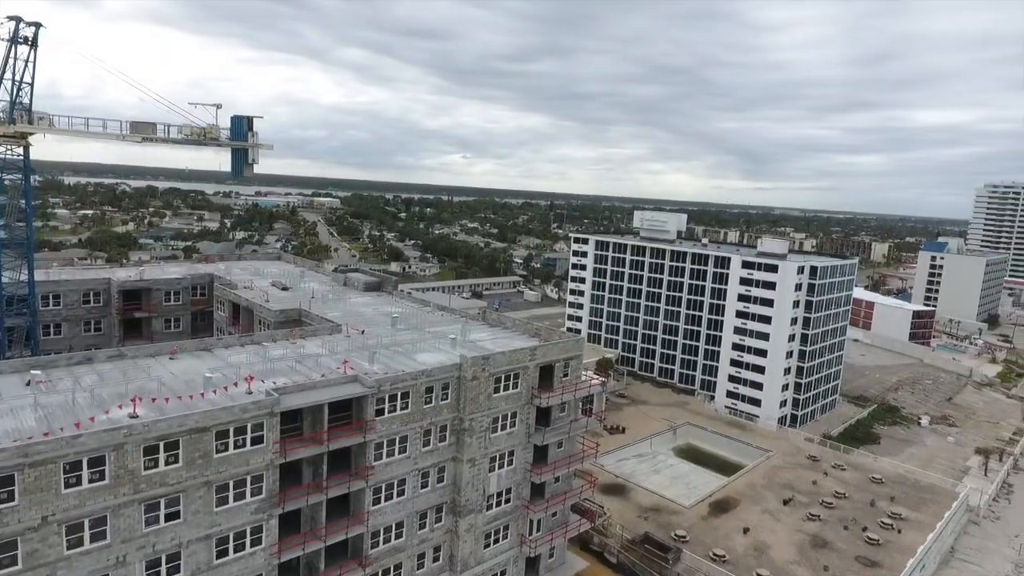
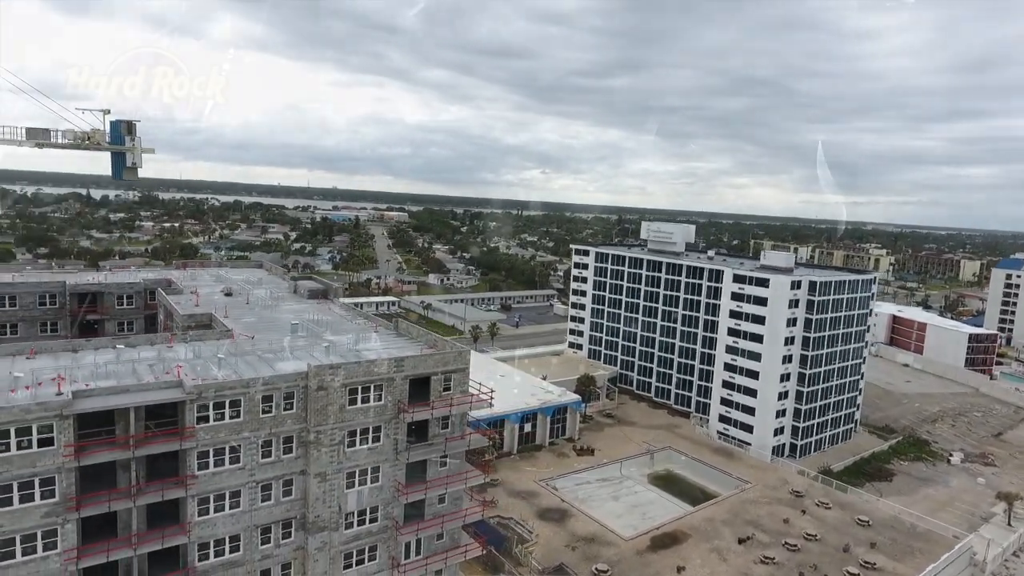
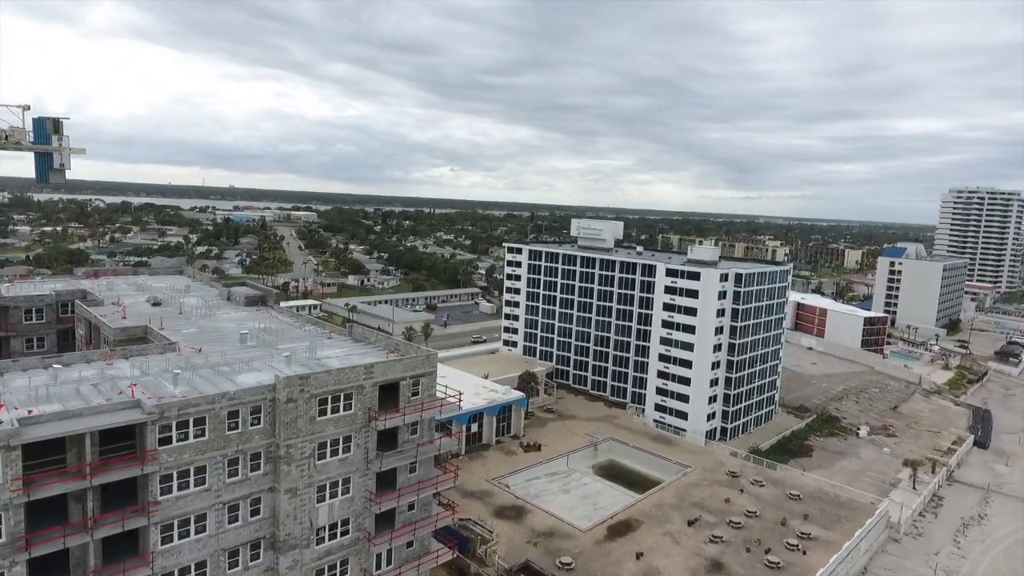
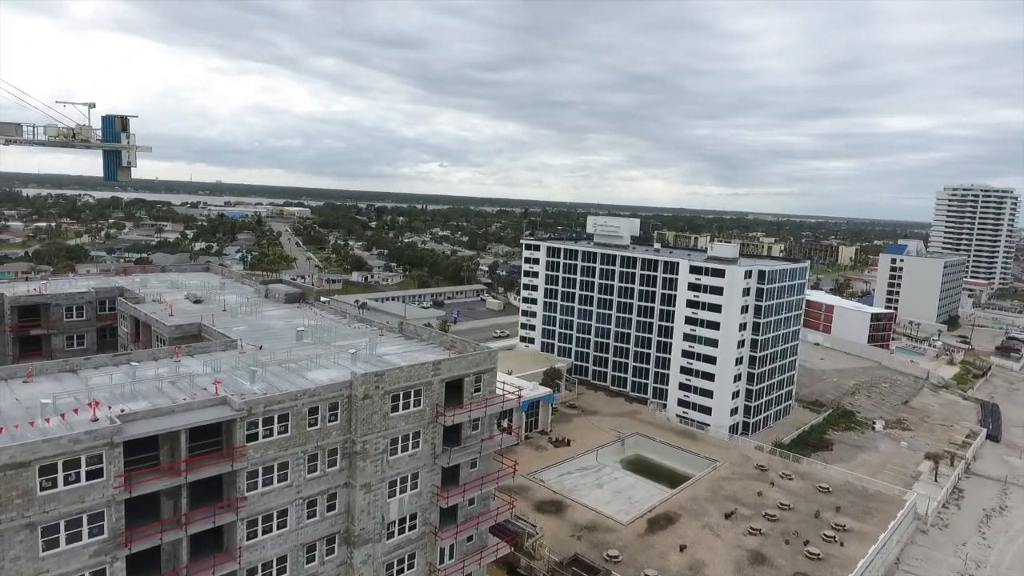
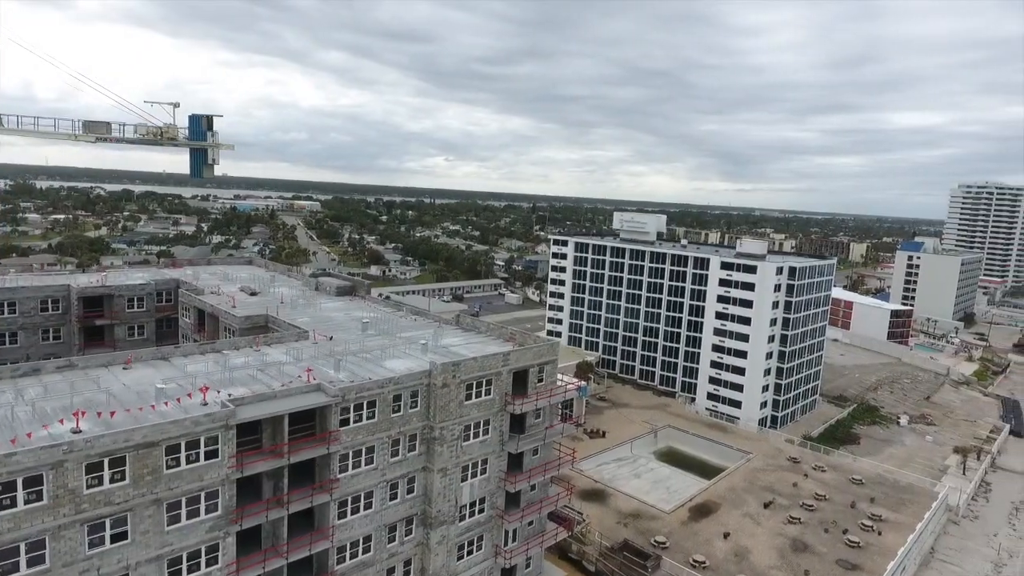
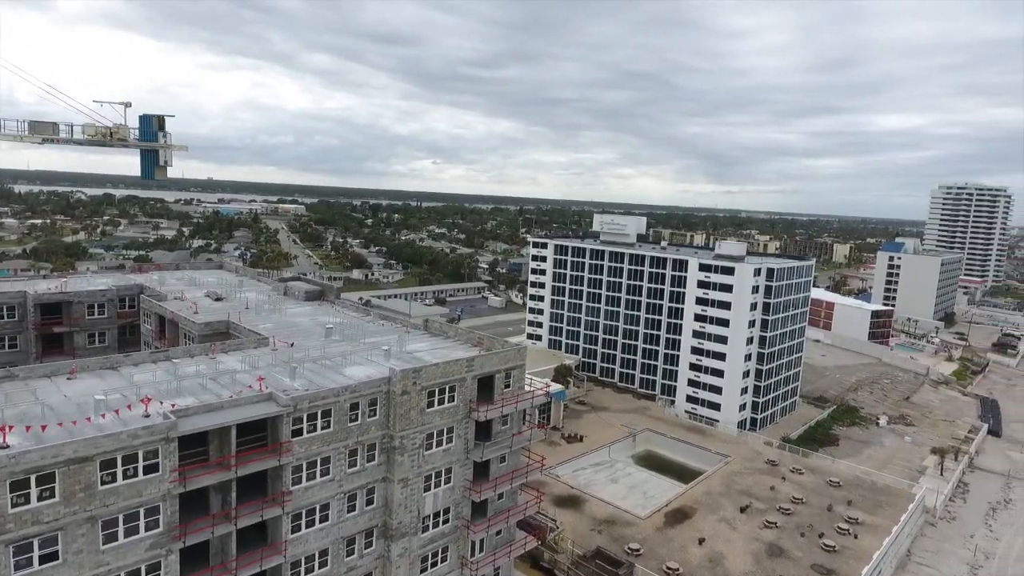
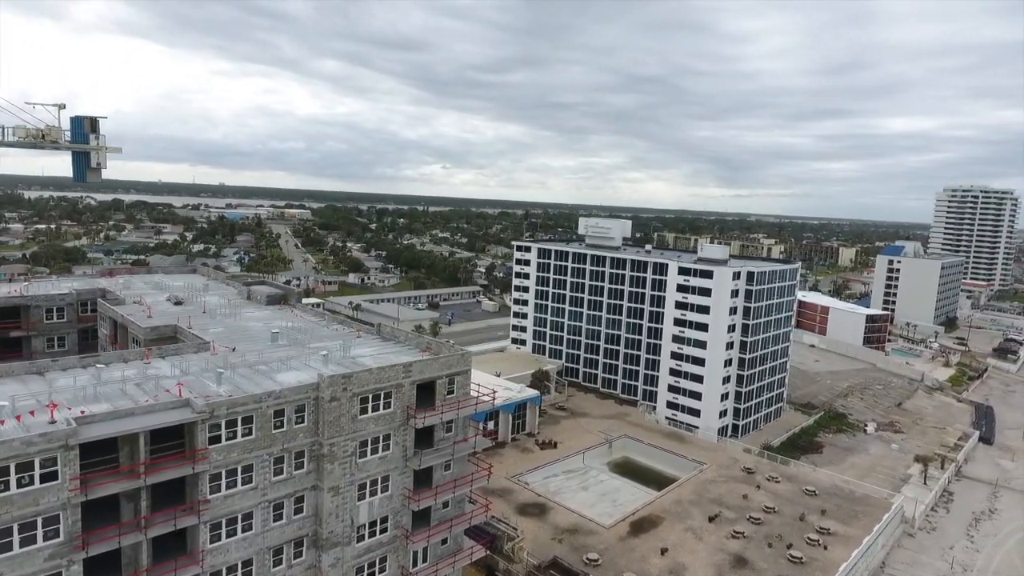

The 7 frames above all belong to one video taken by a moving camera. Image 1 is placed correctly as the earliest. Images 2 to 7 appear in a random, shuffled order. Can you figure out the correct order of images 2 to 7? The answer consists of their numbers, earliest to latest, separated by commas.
5, 6, 4, 7, 3, 2
